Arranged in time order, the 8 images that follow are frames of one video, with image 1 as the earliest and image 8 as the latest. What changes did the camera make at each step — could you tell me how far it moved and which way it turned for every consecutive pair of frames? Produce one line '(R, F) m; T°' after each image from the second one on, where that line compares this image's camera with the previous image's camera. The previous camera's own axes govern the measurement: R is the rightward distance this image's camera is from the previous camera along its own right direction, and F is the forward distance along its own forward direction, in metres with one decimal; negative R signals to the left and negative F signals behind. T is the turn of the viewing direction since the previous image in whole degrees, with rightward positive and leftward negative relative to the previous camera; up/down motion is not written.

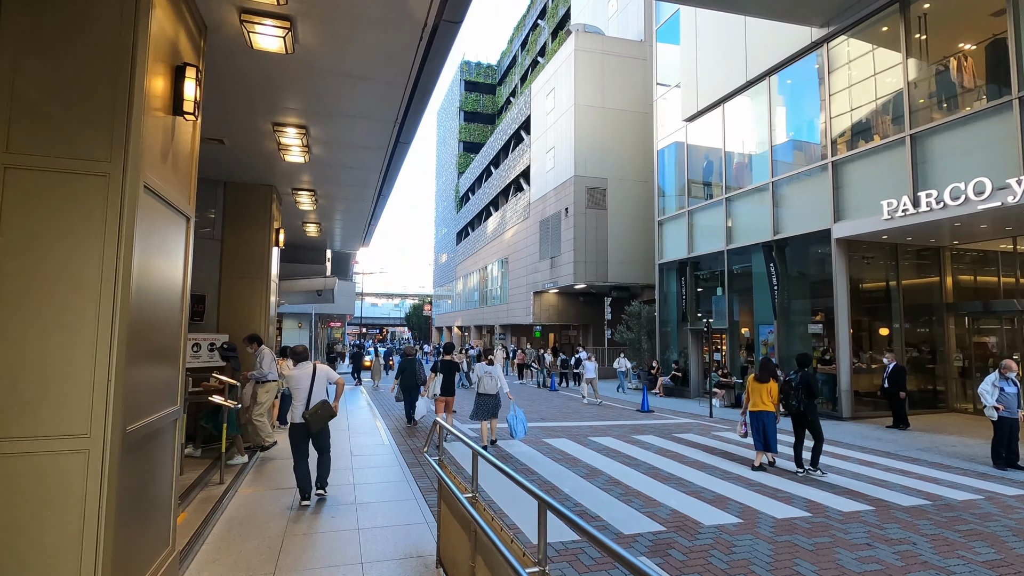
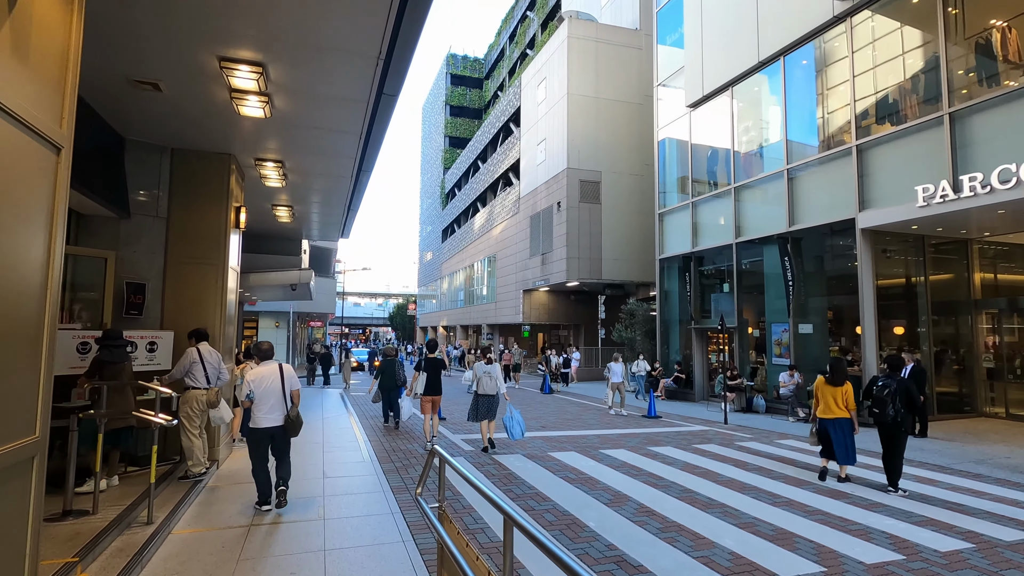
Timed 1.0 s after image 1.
(-0.3, +1.4) m; +2°
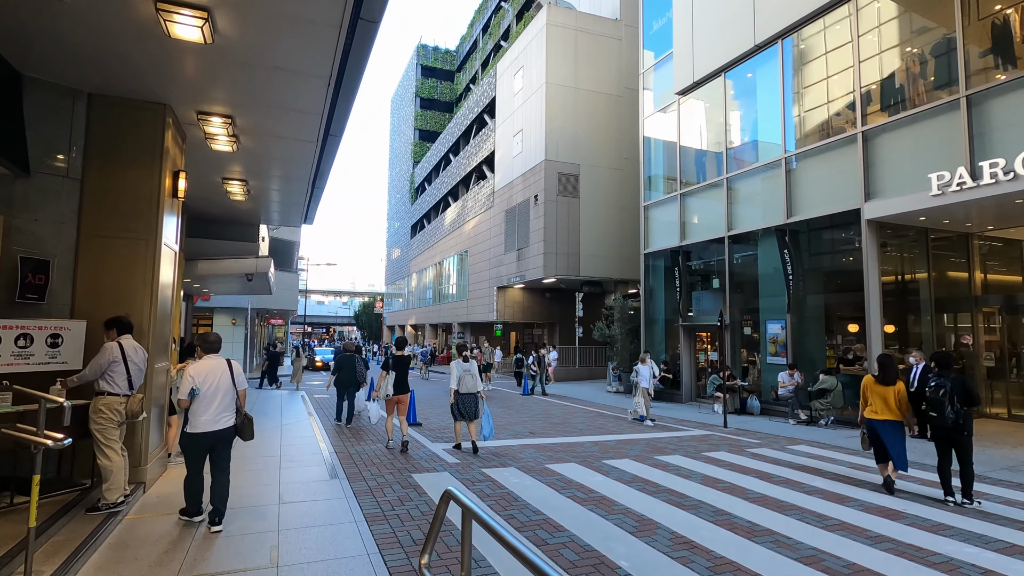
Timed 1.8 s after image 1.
(-0.4, +1.3) m; +4°
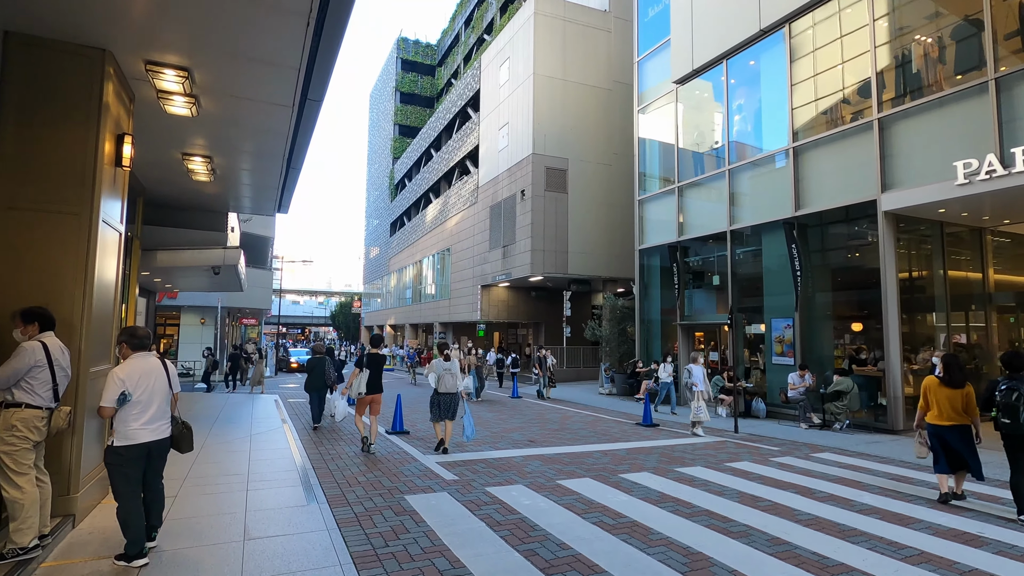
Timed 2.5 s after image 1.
(-0.4, +1.0) m; +2°
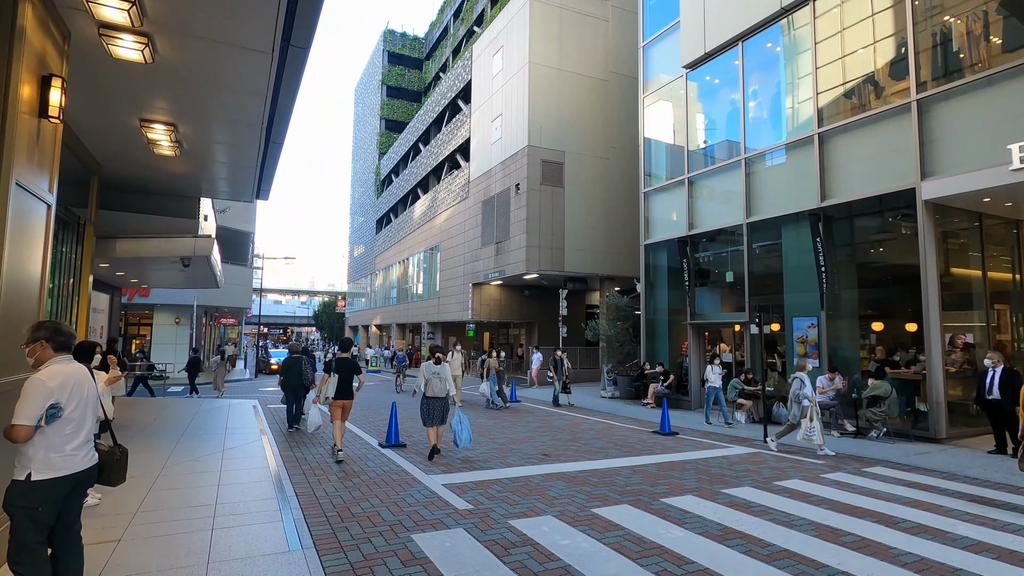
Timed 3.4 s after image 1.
(-0.5, +1.2) m; +2°
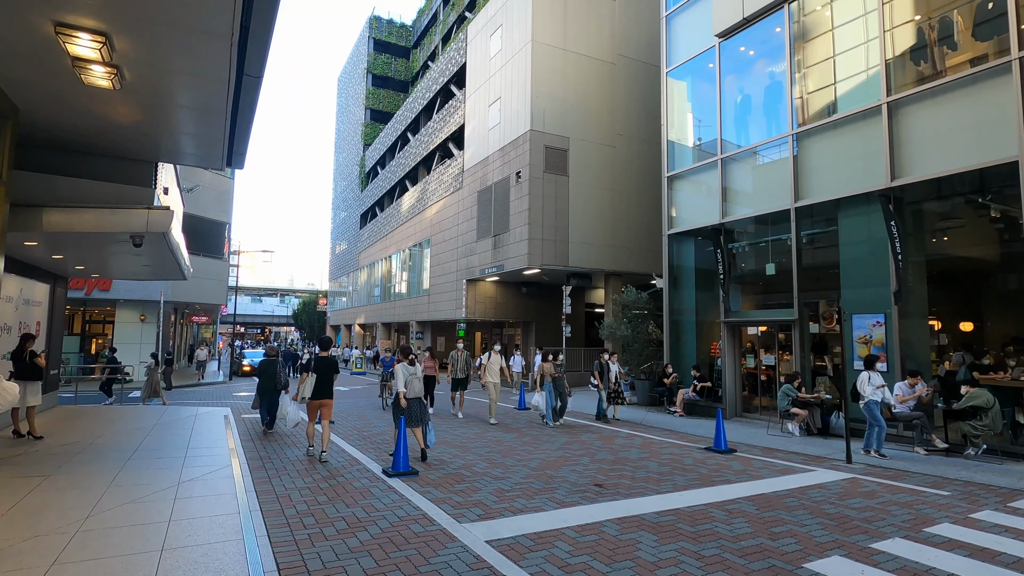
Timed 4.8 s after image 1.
(-0.9, +2.0) m; +2°
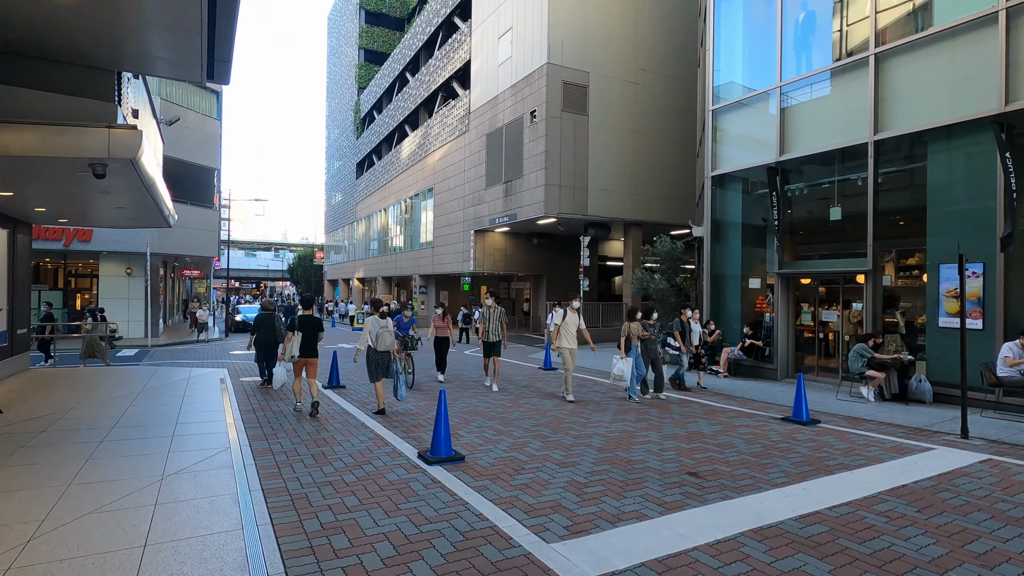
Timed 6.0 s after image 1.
(-0.8, +1.6) m; +1°
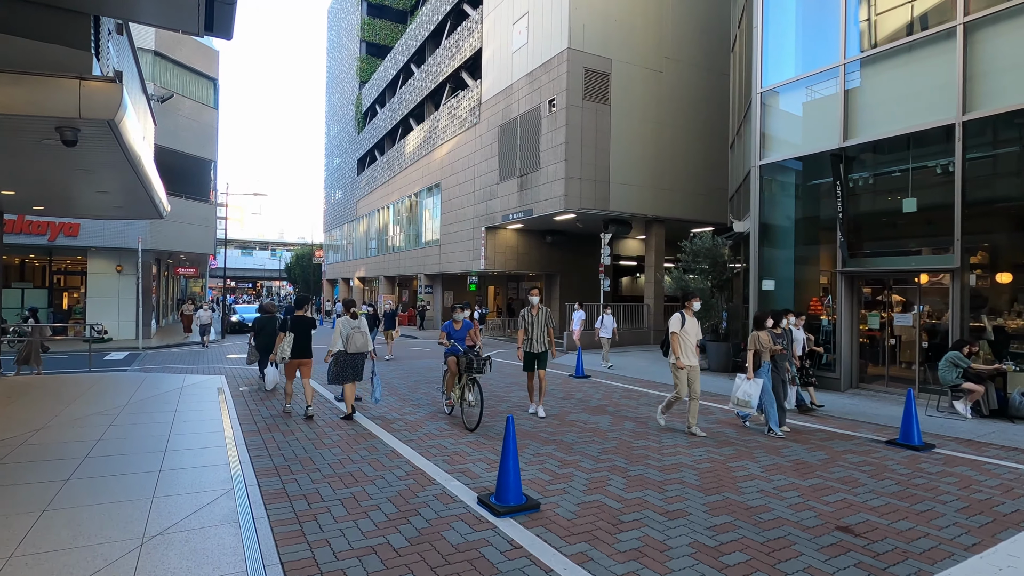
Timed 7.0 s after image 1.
(-0.8, +1.4) m; 0°
